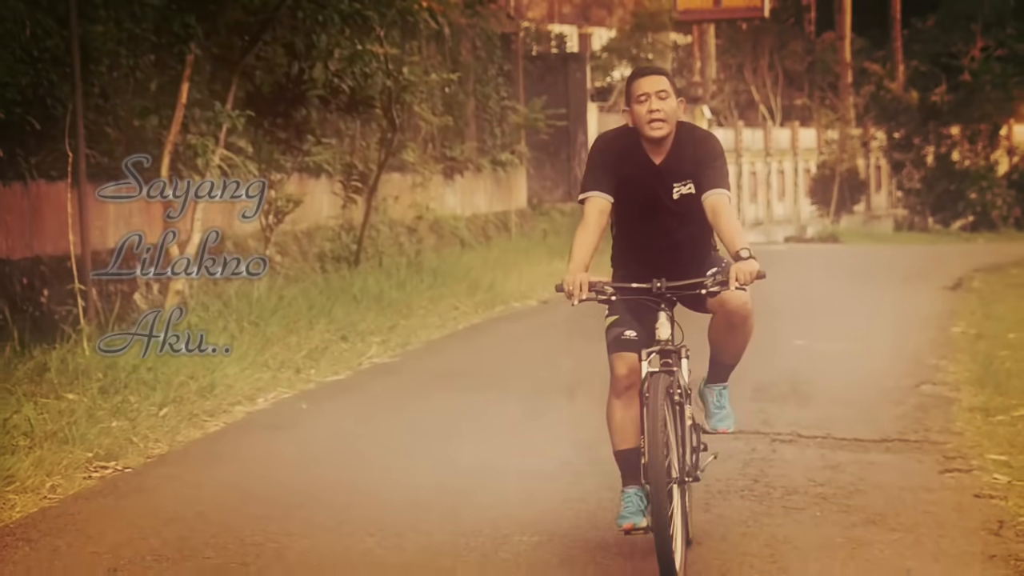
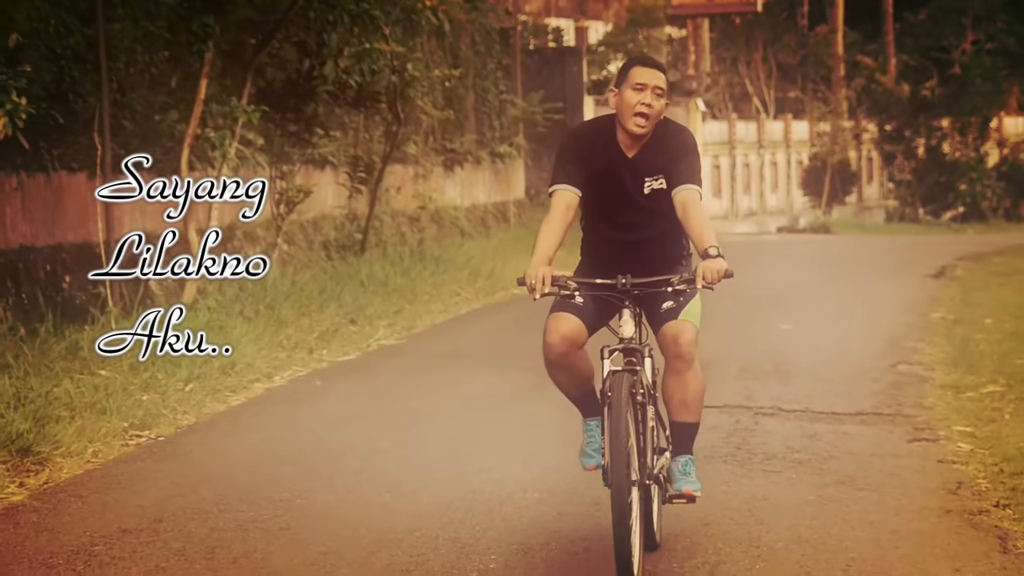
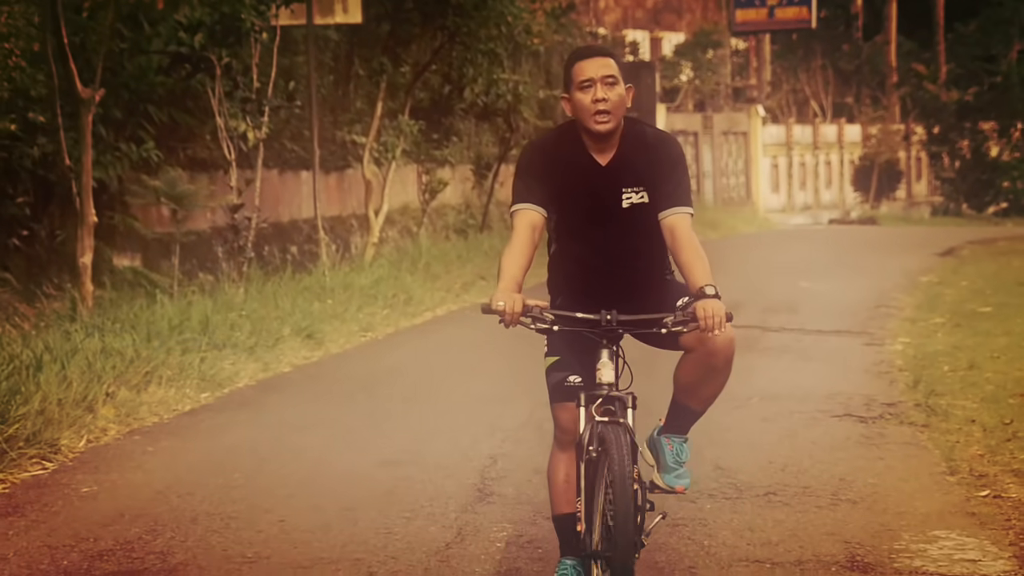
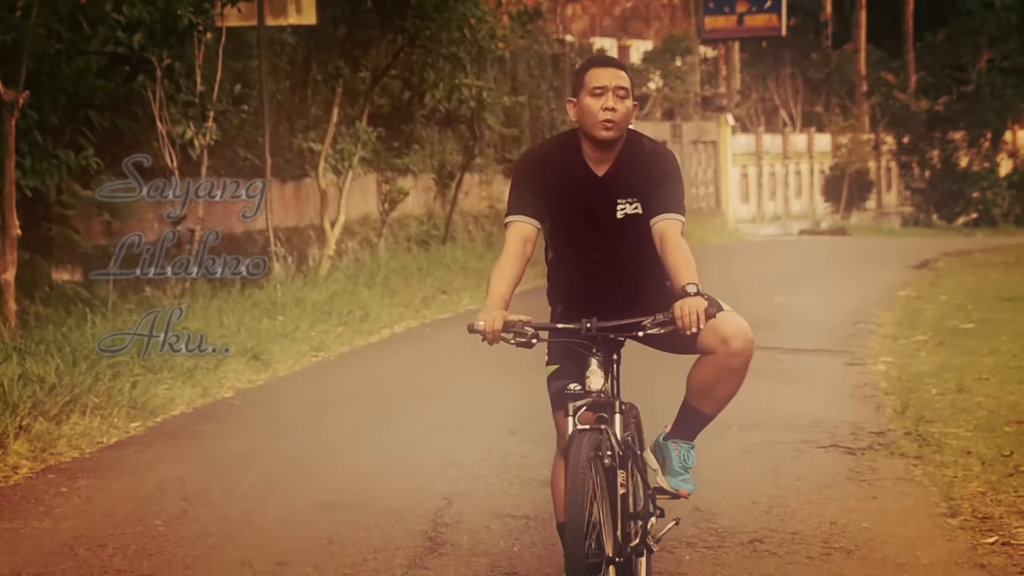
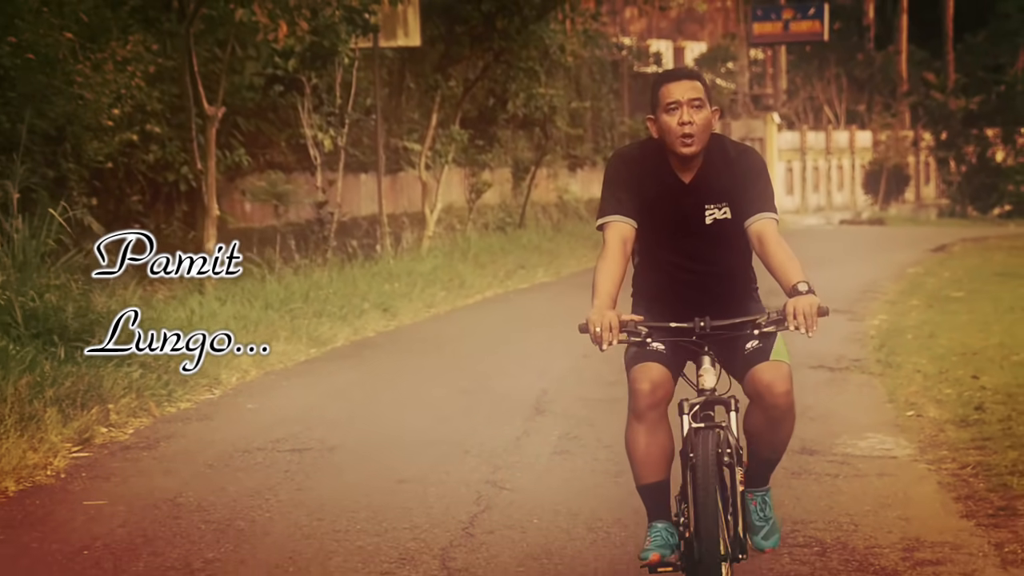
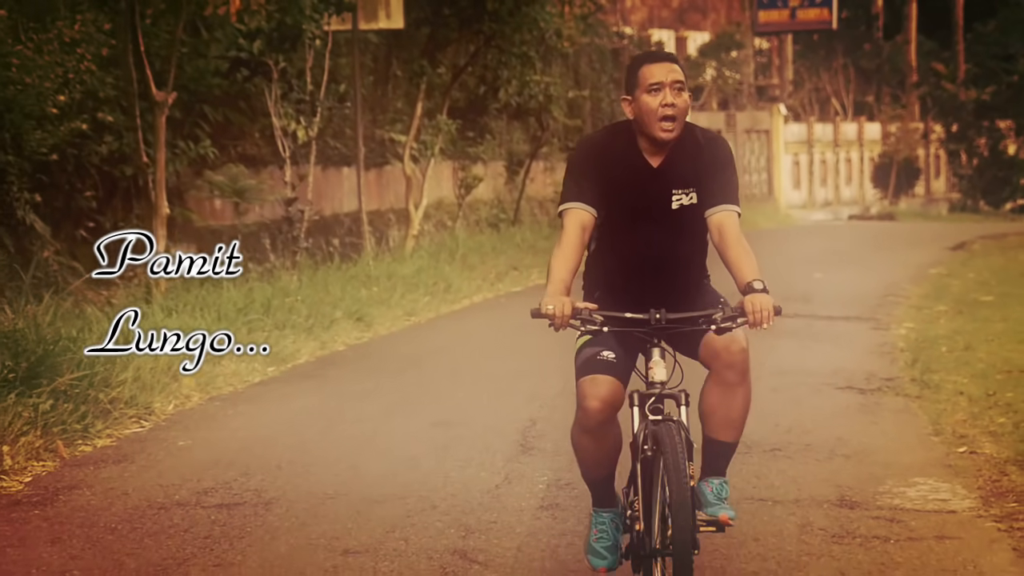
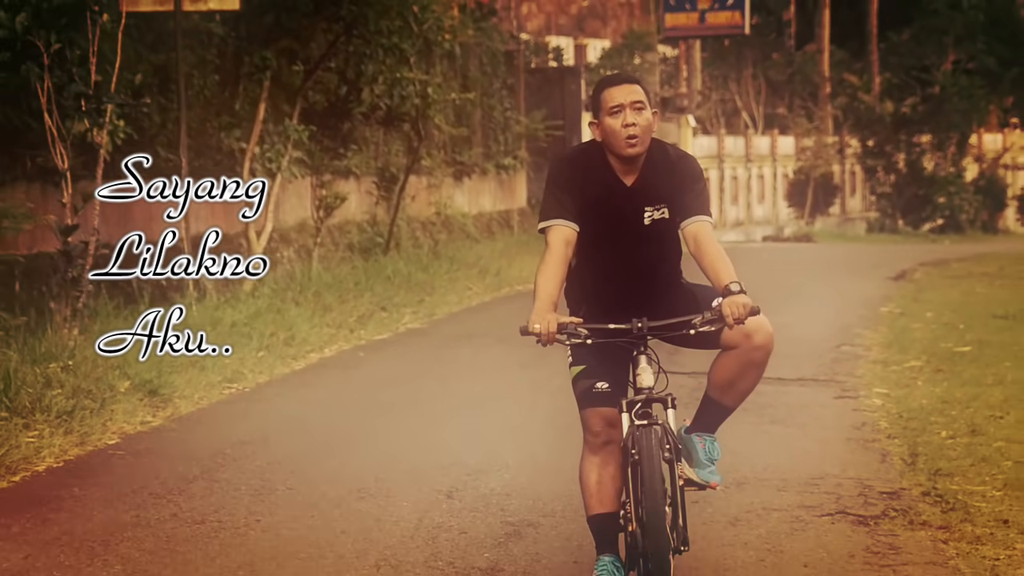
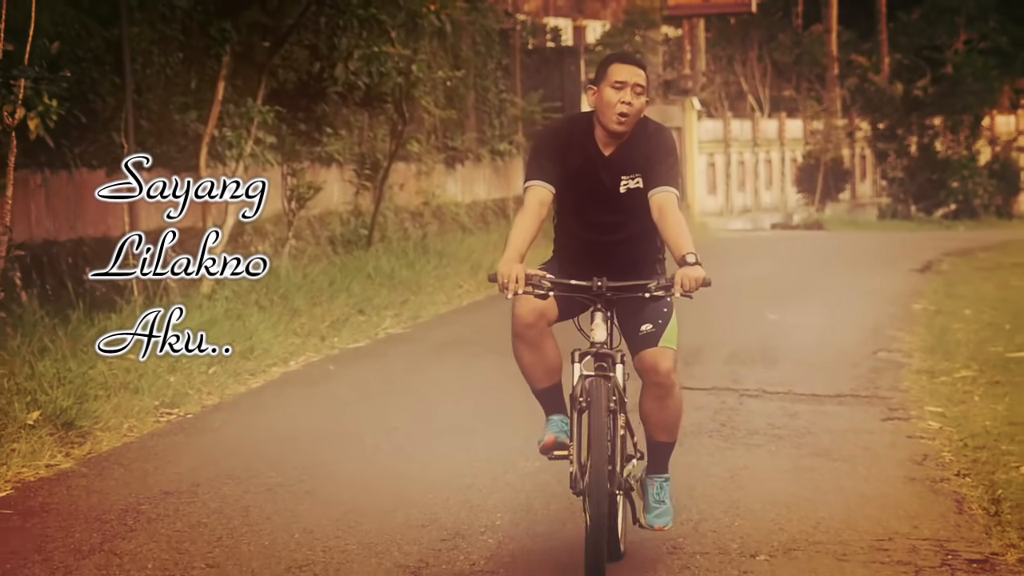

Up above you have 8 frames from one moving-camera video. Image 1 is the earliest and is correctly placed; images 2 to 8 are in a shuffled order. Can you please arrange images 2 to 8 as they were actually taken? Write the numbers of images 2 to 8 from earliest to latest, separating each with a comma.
2, 8, 7, 4, 3, 6, 5
